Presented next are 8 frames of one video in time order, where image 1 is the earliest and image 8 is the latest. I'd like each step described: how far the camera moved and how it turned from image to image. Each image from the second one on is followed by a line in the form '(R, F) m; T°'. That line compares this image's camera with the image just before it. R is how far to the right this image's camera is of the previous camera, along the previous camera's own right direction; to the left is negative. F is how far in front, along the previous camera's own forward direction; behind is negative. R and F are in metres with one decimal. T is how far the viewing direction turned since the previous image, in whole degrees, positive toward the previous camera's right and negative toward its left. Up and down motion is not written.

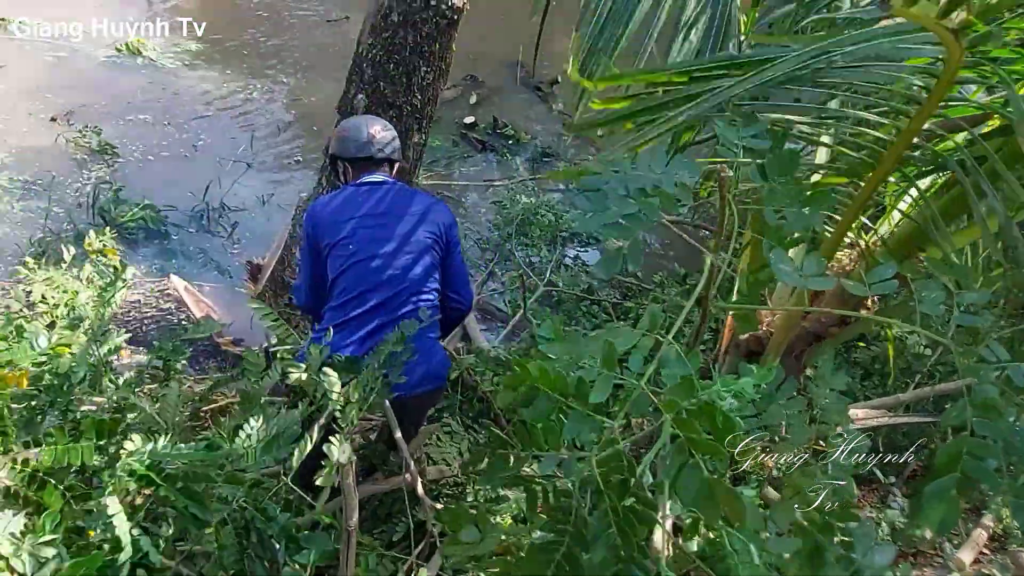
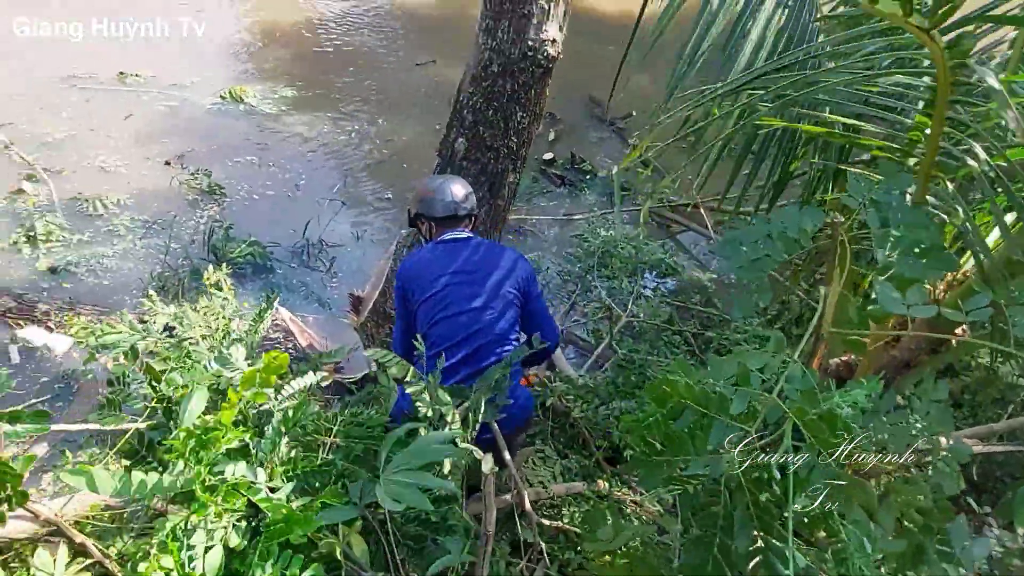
(-0.2, -0.2) m; -4°
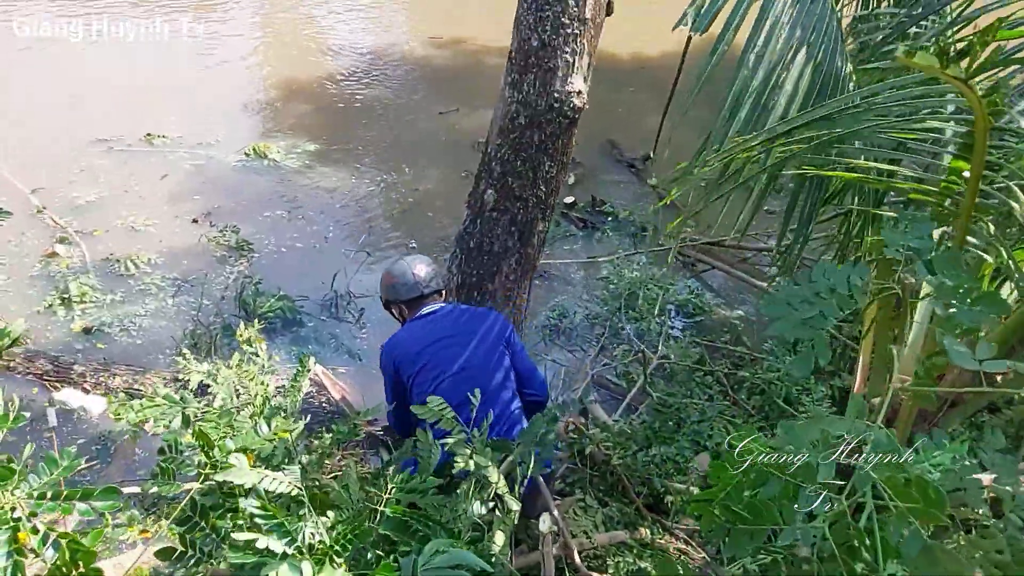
(-0.1, 0.0) m; -1°
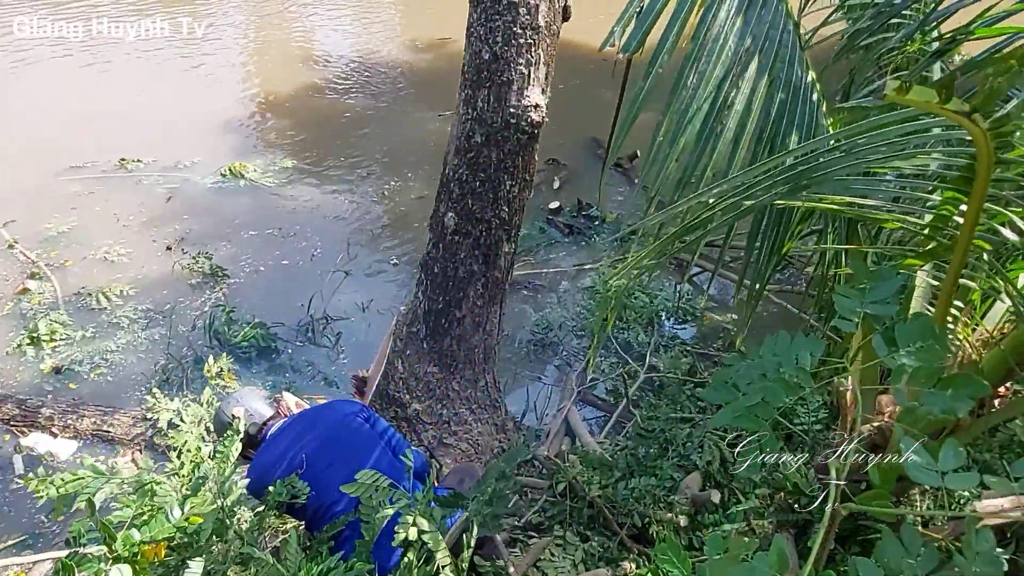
(+0.2, +0.2) m; -1°
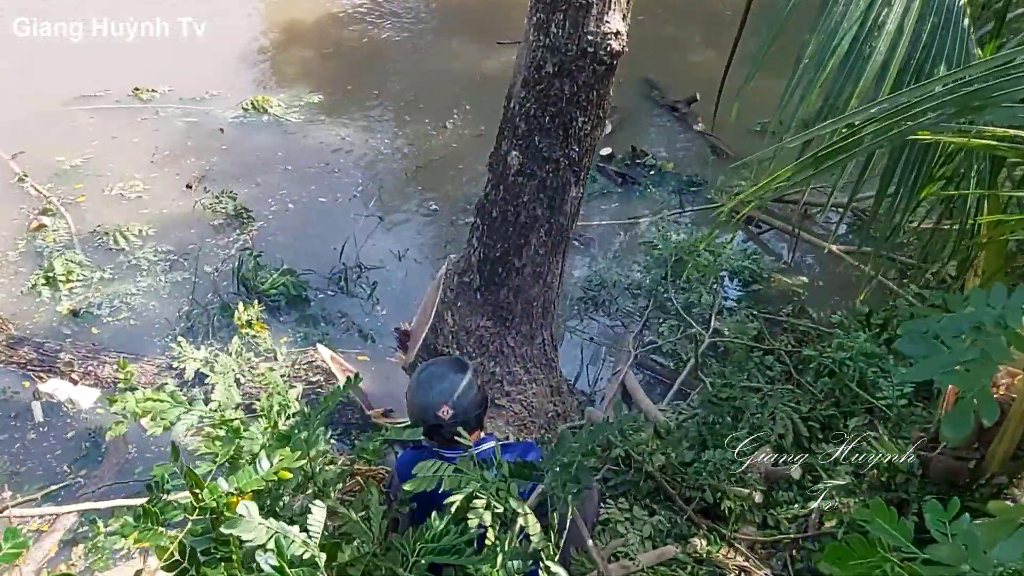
(-0.3, +0.3) m; 0°
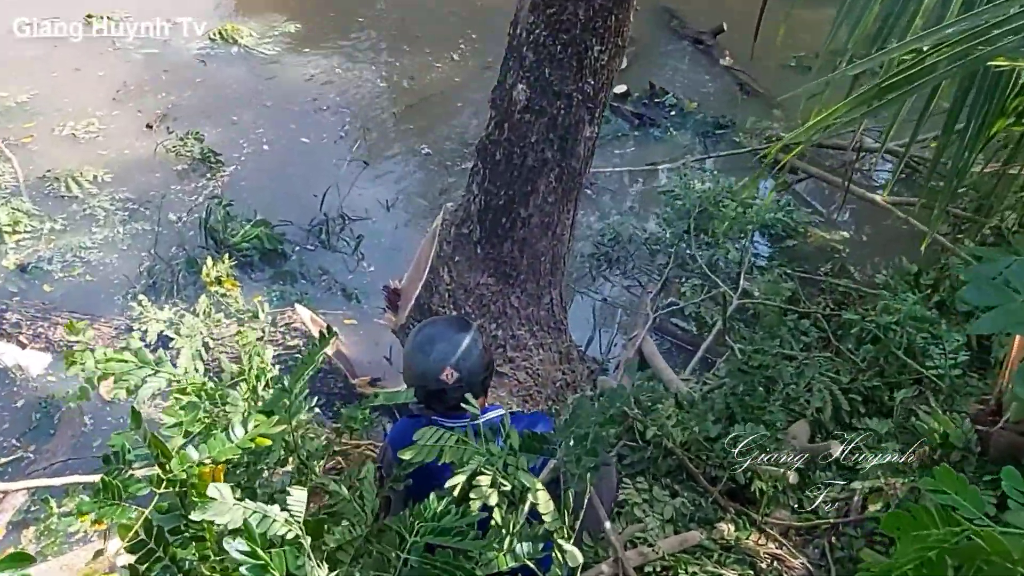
(0.0, +0.4) m; +1°
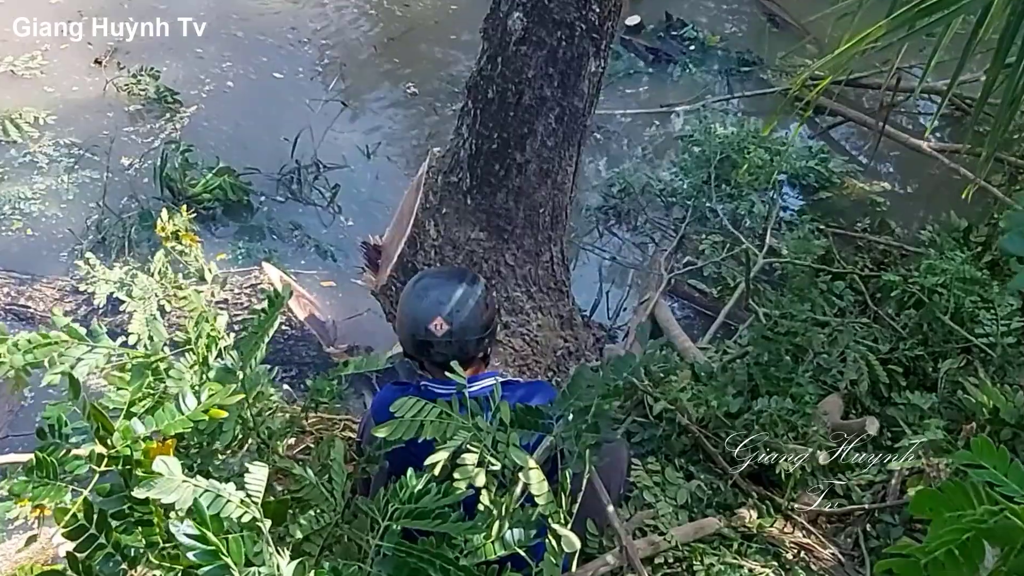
(0.0, +0.4) m; +1°
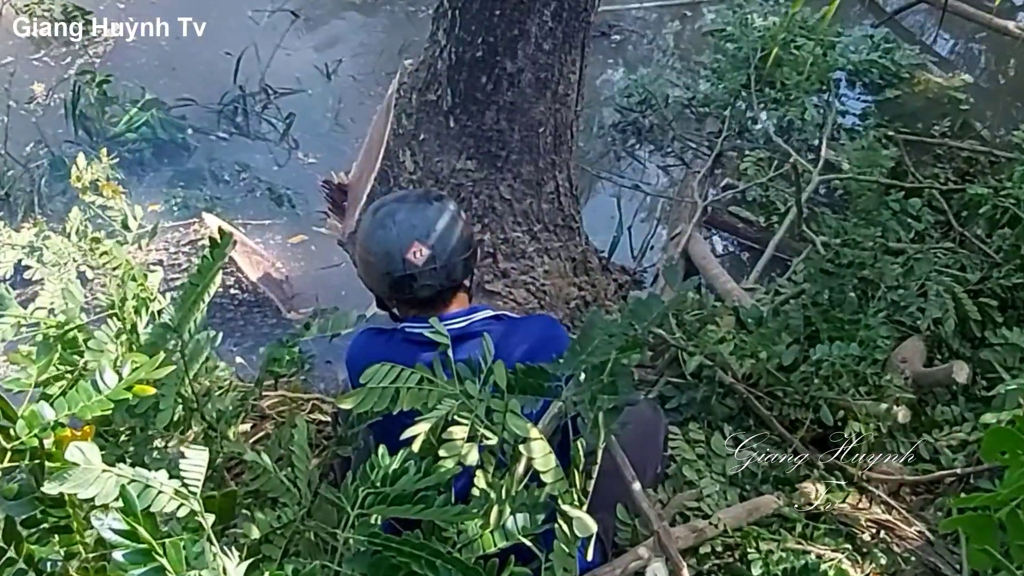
(0.0, +0.5) m; 0°
